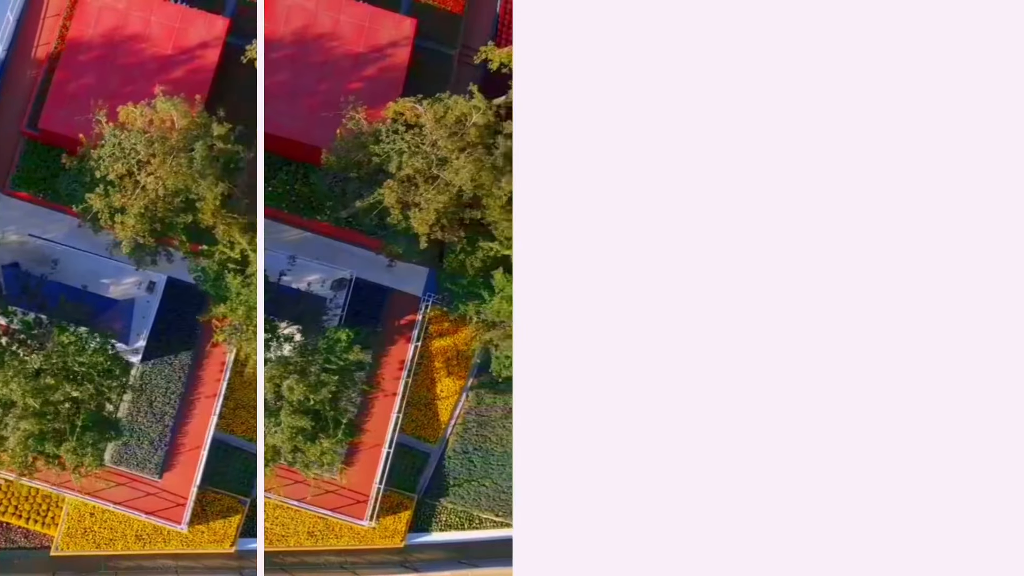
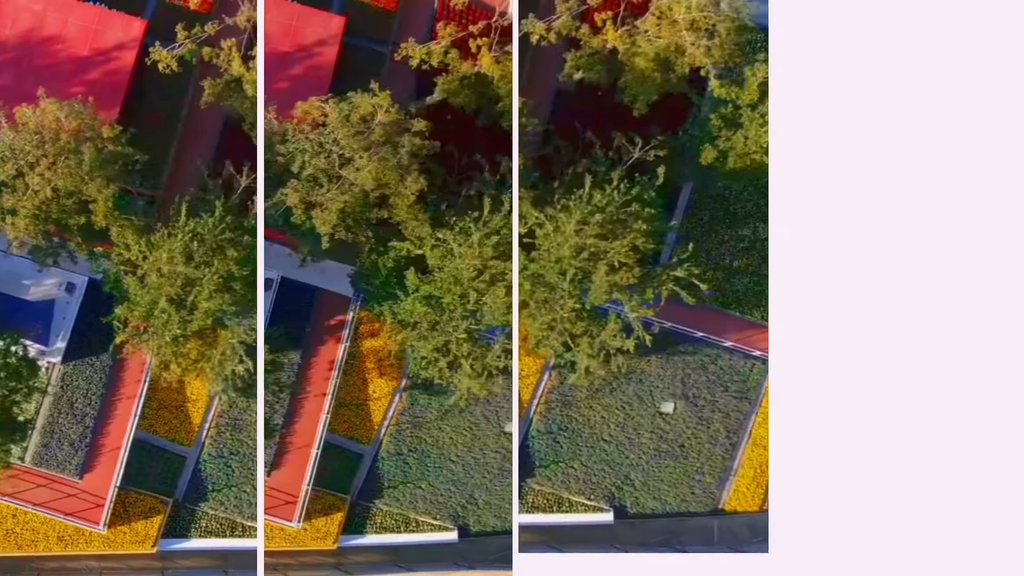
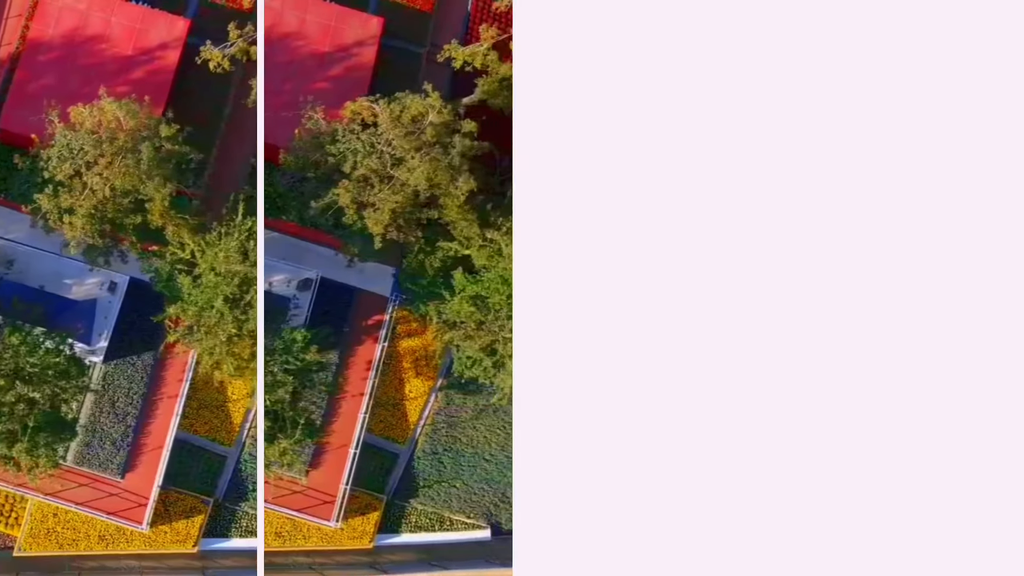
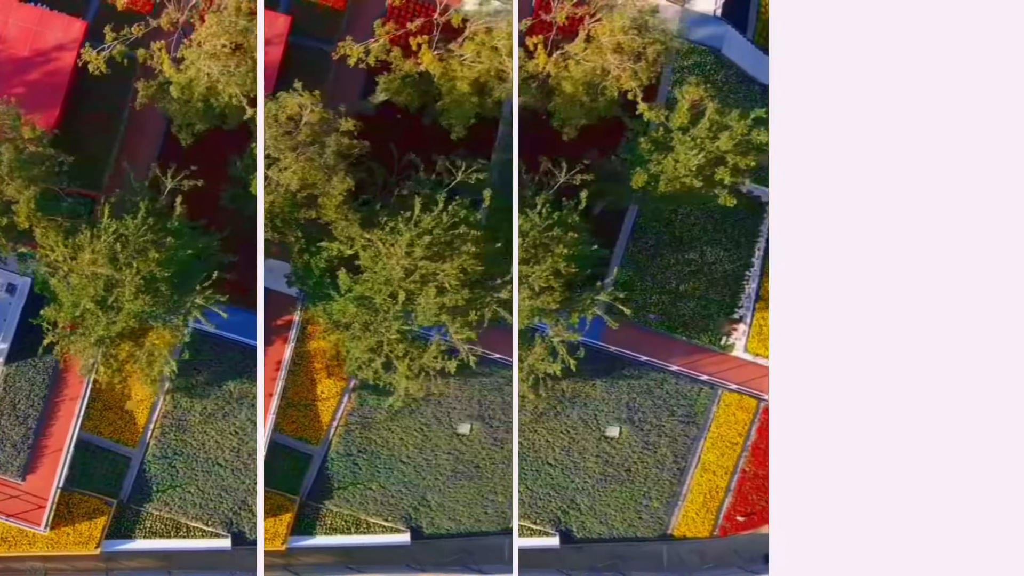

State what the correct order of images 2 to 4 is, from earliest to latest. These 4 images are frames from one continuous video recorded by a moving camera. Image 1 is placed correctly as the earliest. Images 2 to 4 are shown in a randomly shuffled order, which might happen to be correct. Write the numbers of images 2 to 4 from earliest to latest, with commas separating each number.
3, 2, 4
